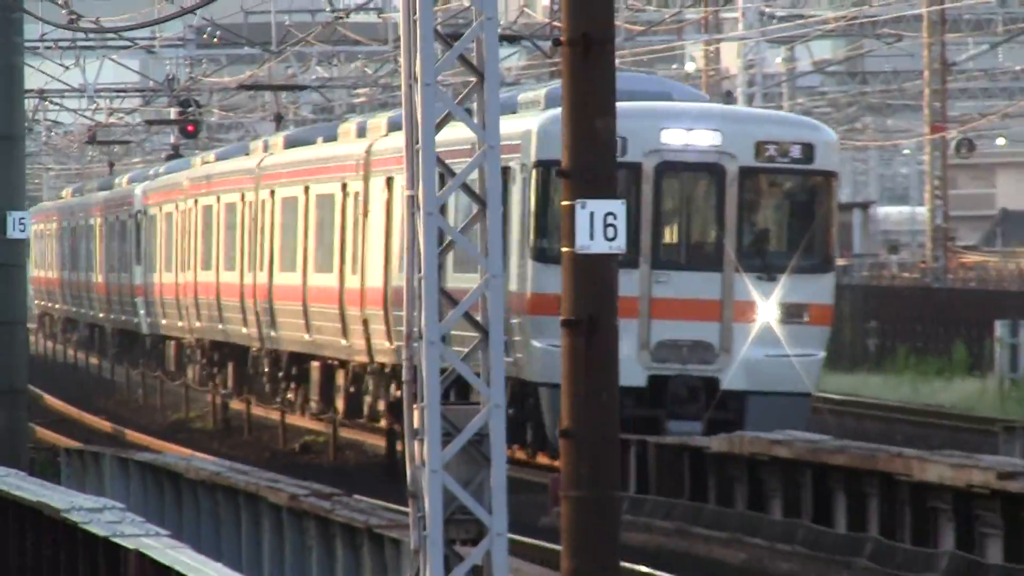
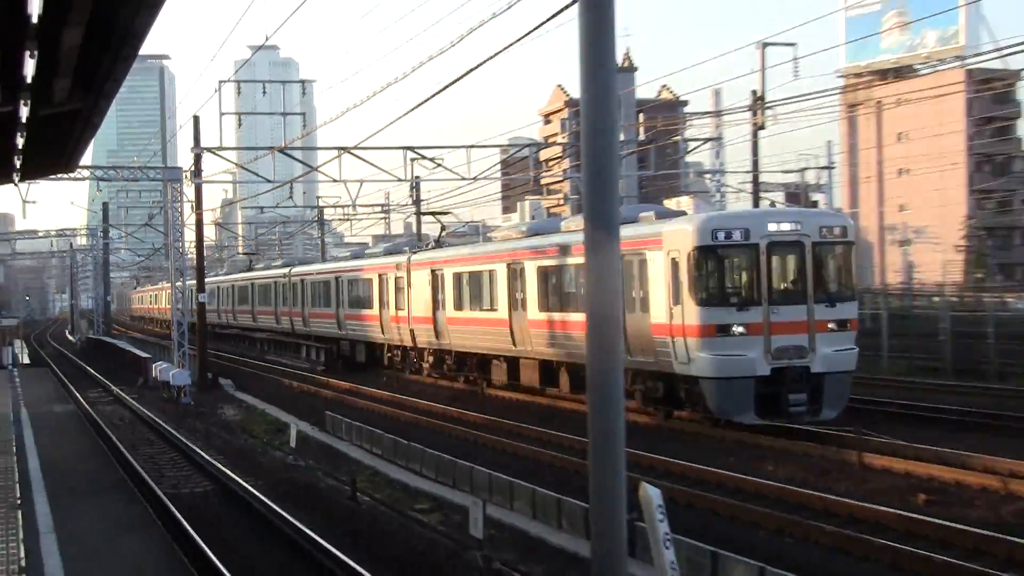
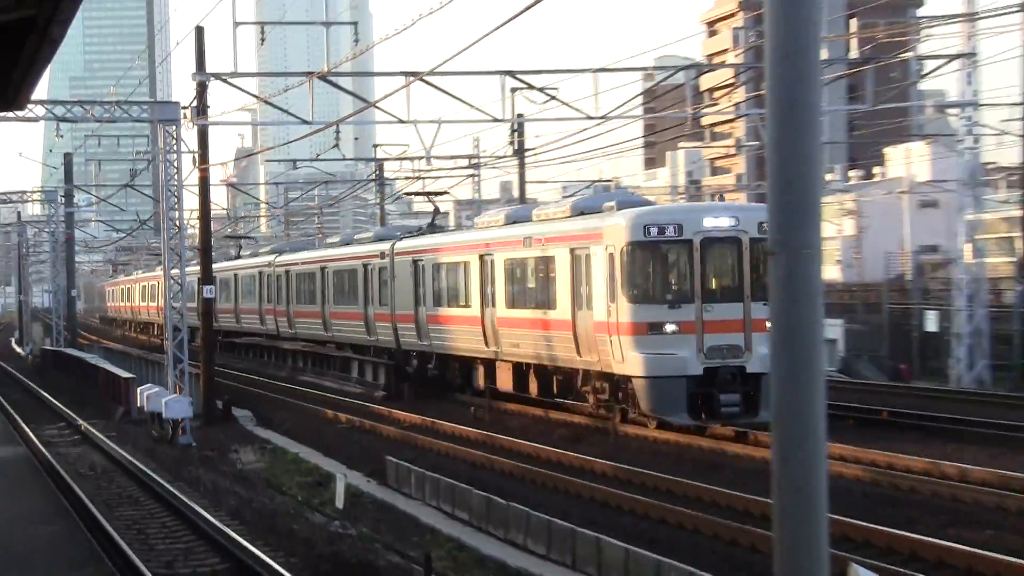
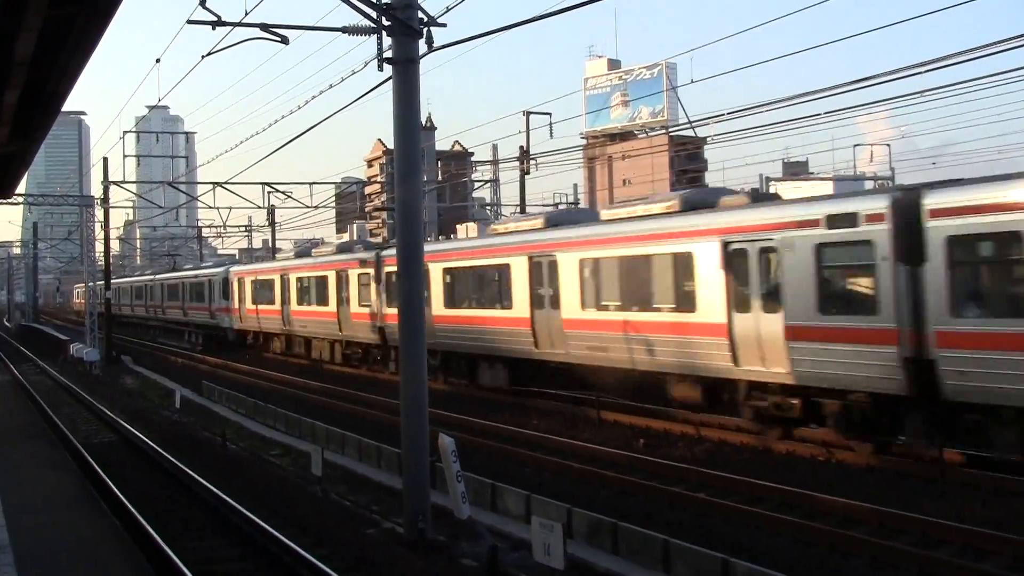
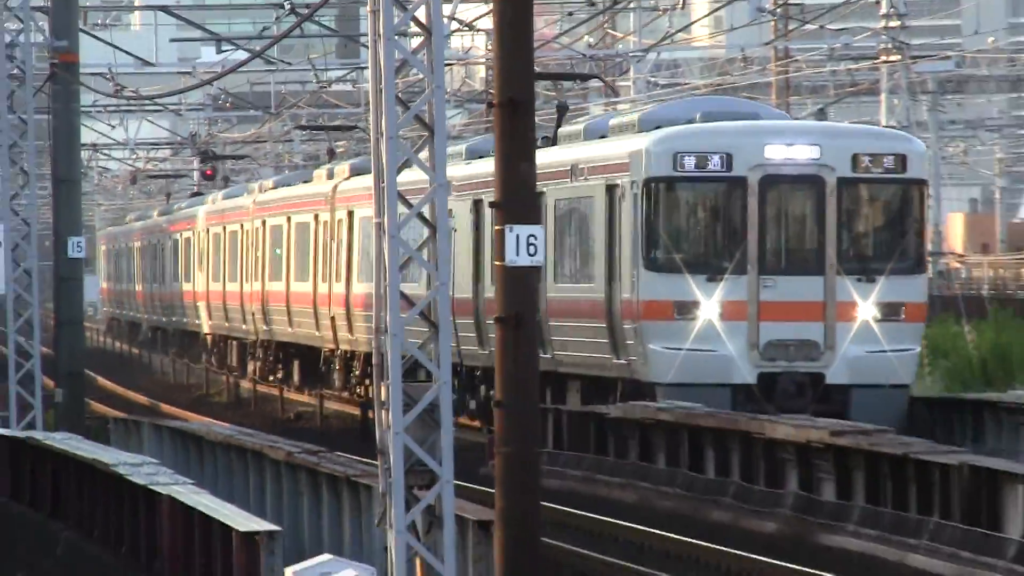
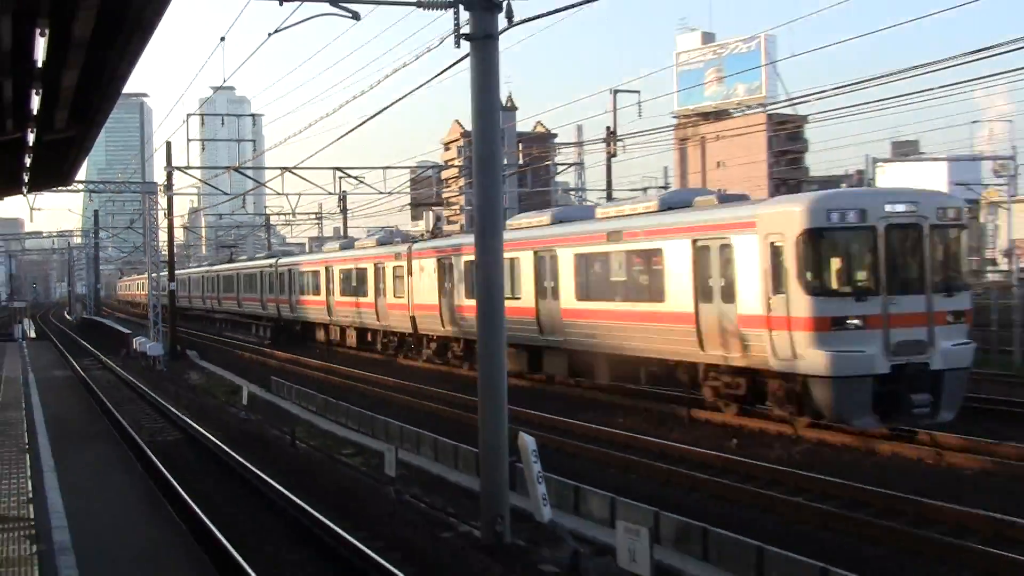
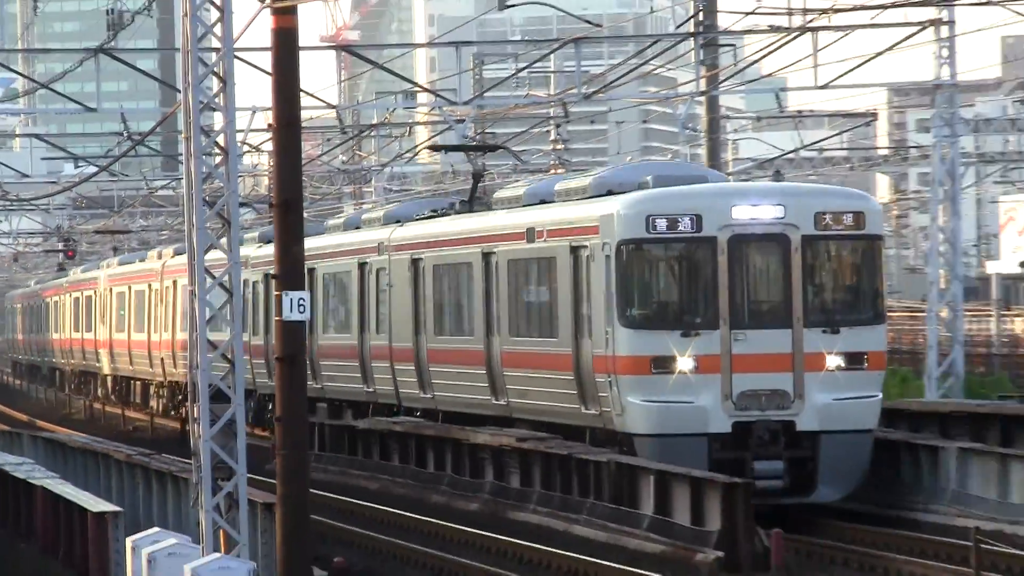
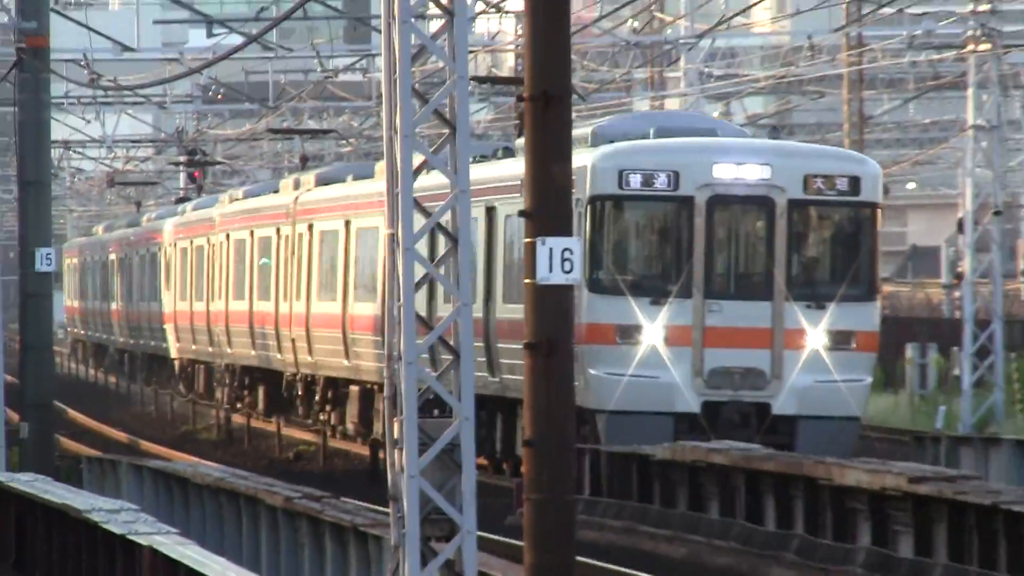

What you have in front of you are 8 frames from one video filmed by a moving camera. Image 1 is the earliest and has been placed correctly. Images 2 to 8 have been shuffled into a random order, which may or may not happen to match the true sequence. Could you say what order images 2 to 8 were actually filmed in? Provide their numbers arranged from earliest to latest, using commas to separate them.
8, 5, 7, 3, 2, 6, 4
